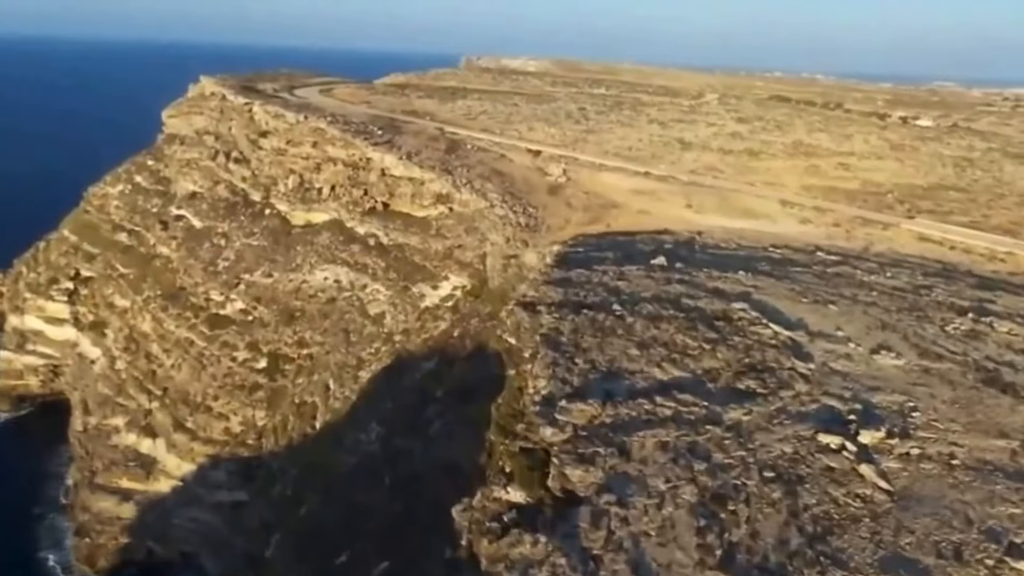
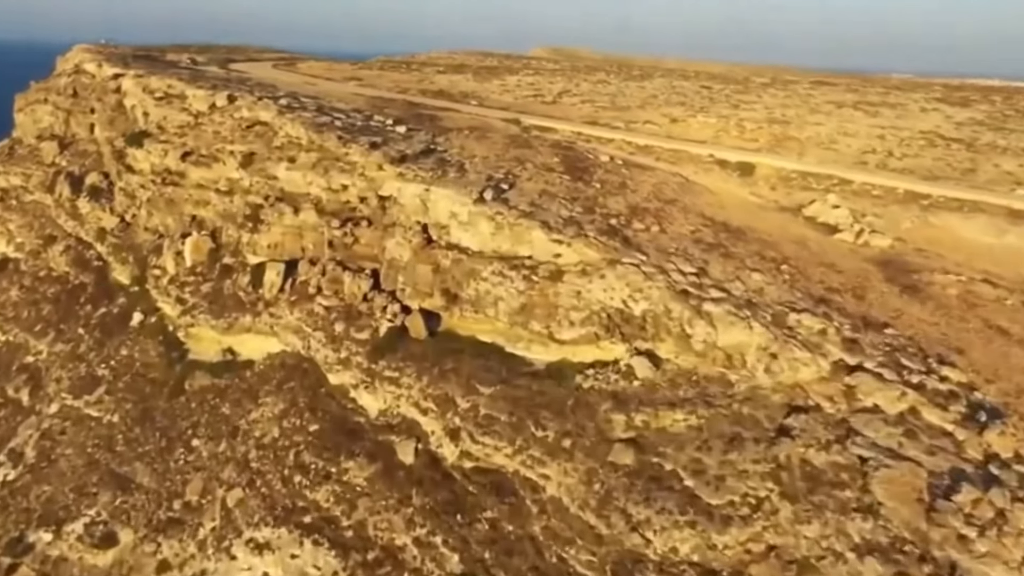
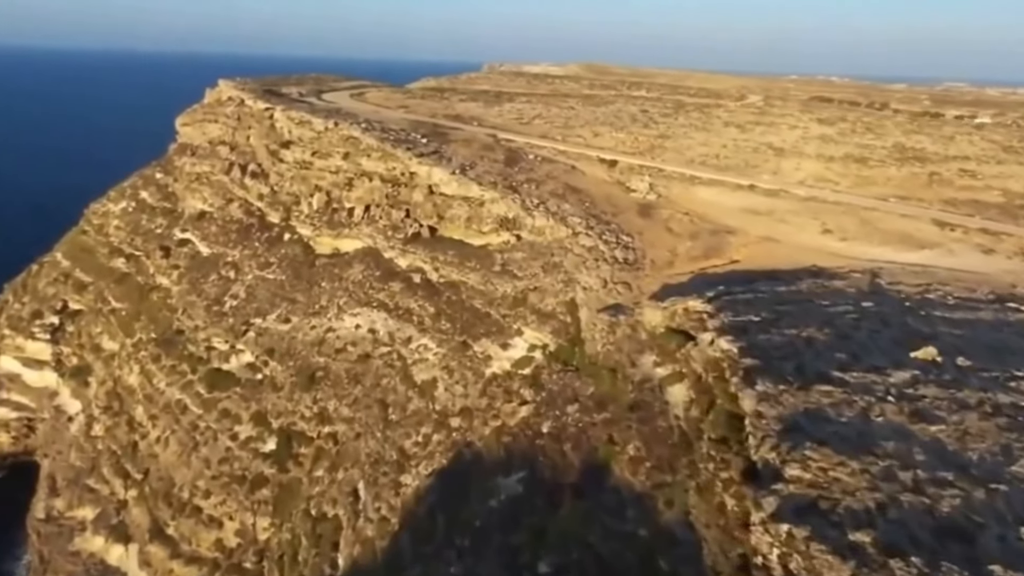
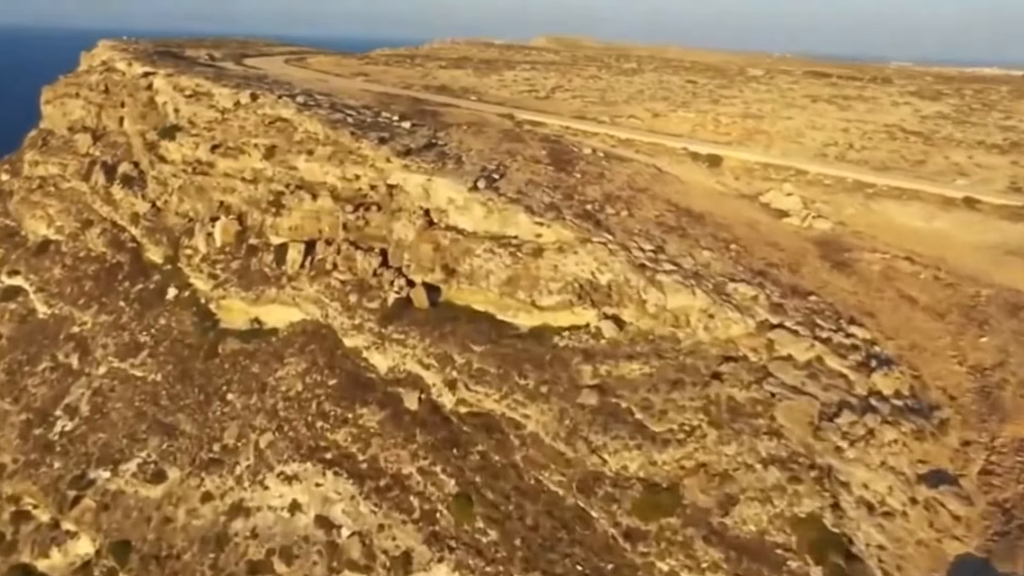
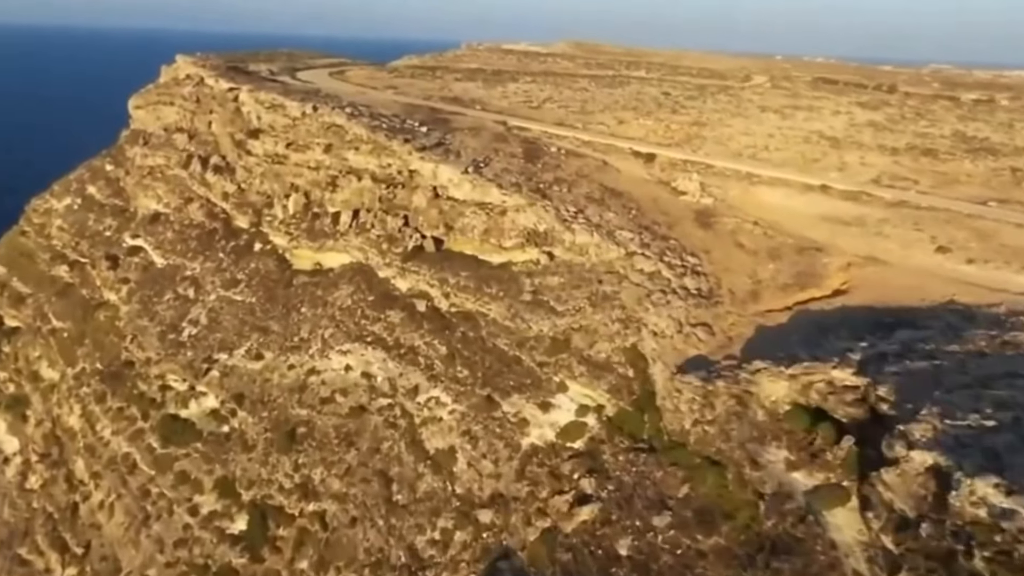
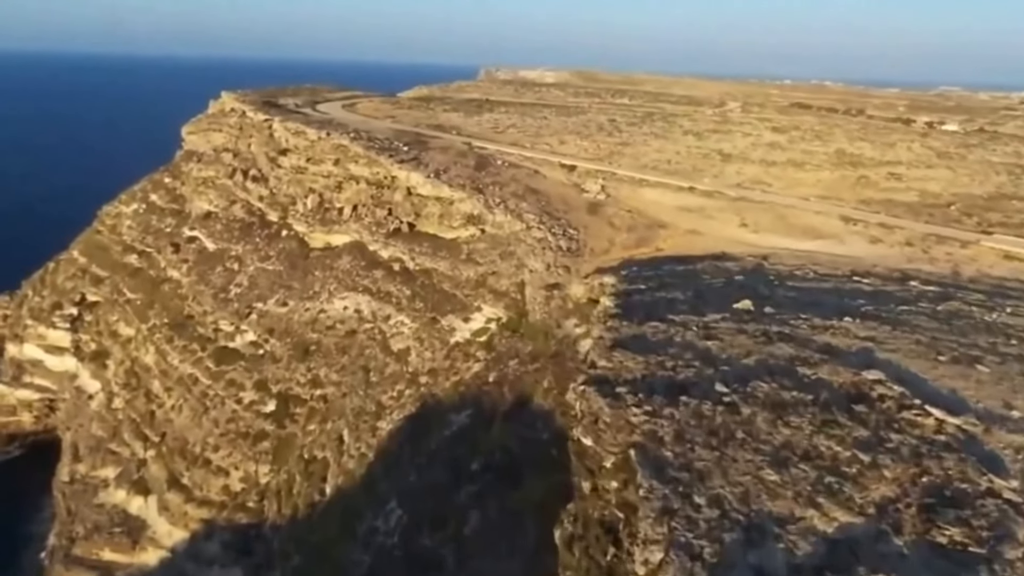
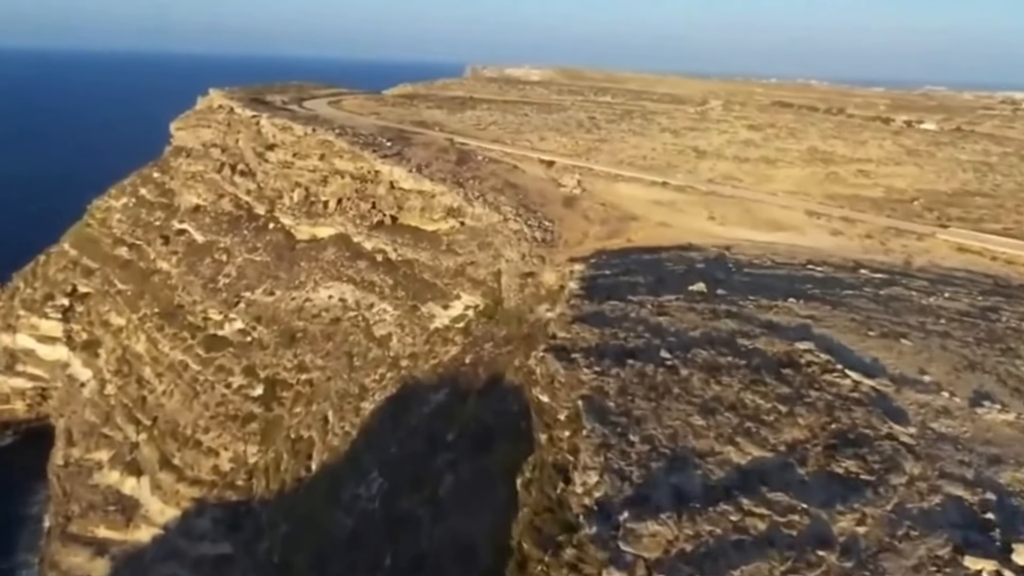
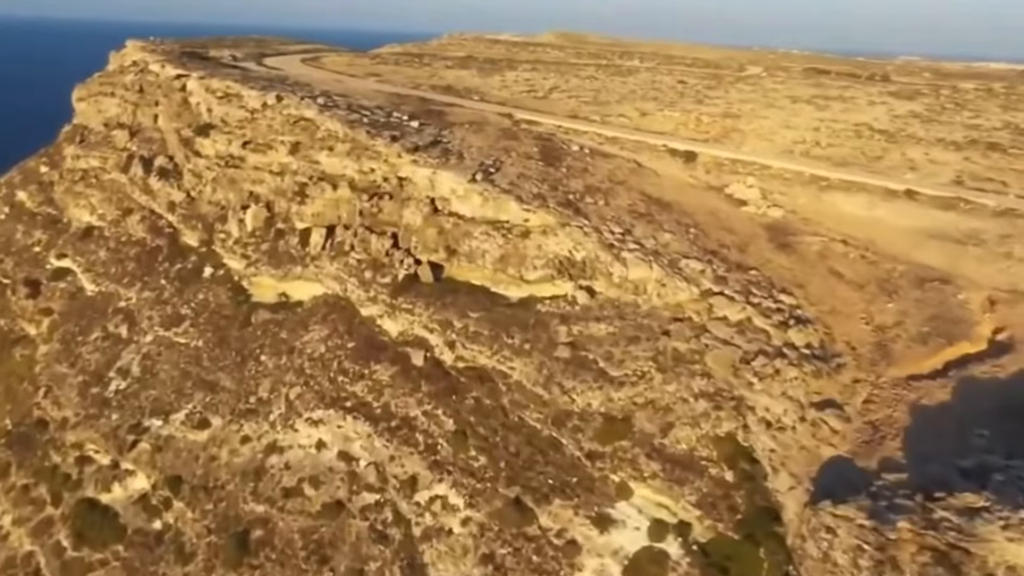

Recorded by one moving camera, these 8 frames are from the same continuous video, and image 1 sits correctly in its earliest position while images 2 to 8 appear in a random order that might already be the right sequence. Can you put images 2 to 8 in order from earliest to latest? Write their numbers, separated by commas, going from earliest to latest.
7, 6, 3, 5, 8, 4, 2
